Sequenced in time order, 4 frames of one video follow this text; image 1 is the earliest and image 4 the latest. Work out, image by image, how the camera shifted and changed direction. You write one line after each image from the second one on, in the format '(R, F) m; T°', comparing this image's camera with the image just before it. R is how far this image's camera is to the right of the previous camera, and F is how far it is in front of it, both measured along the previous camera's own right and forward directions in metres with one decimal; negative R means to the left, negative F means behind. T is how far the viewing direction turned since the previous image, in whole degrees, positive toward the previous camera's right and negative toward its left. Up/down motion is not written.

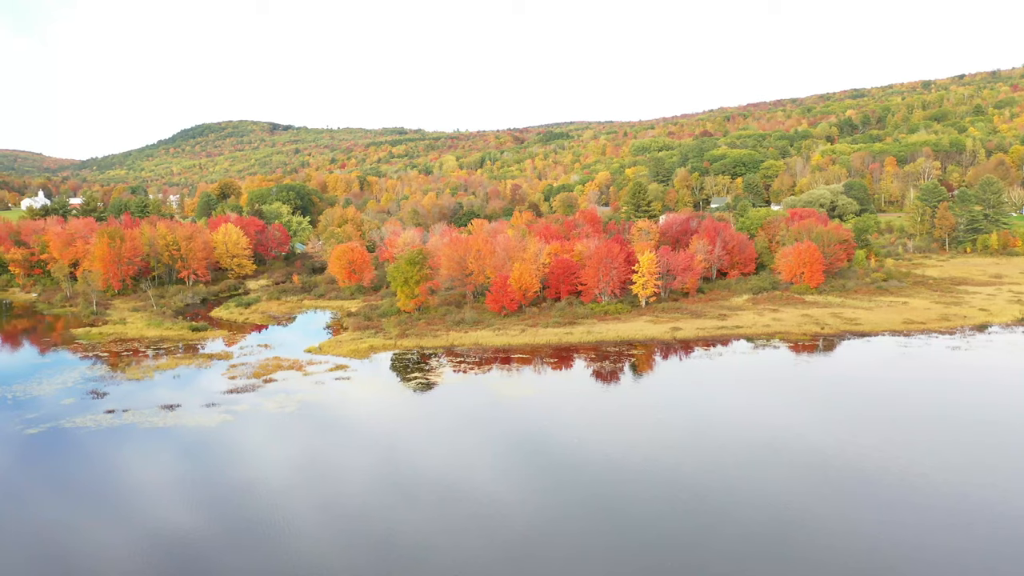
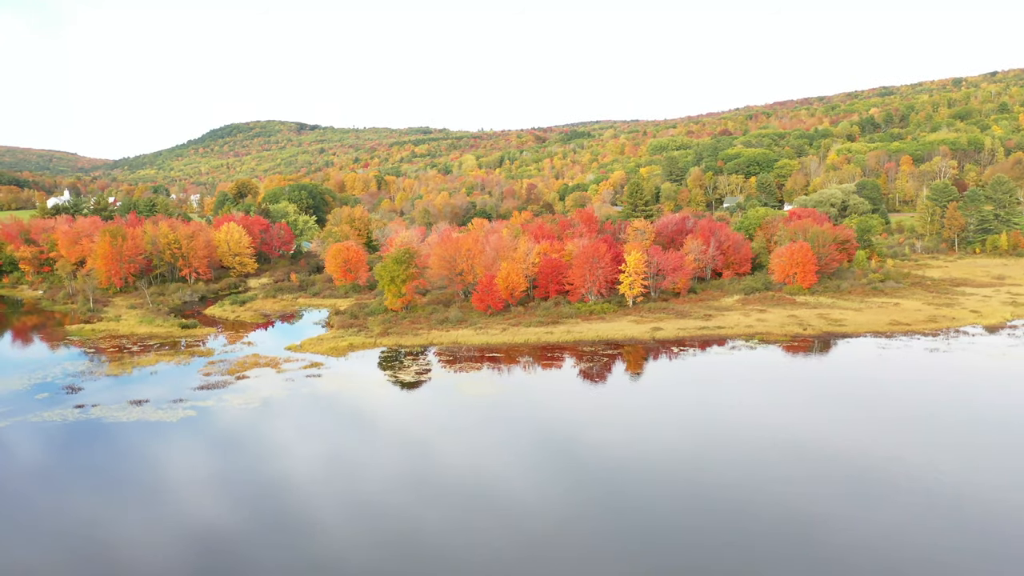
(+2.7, -0.2) m; -1°
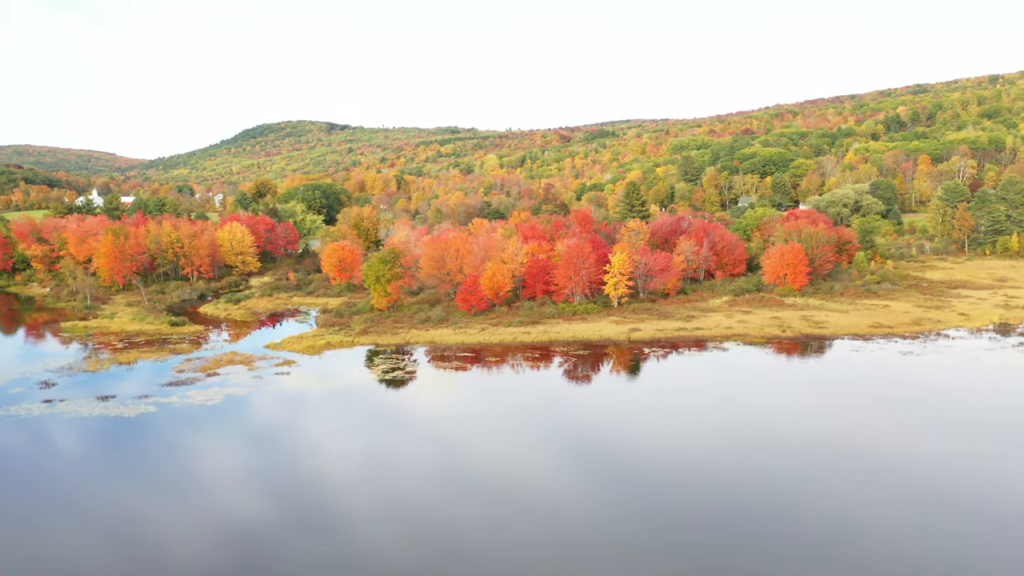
(+3.1, -0.2) m; -2°
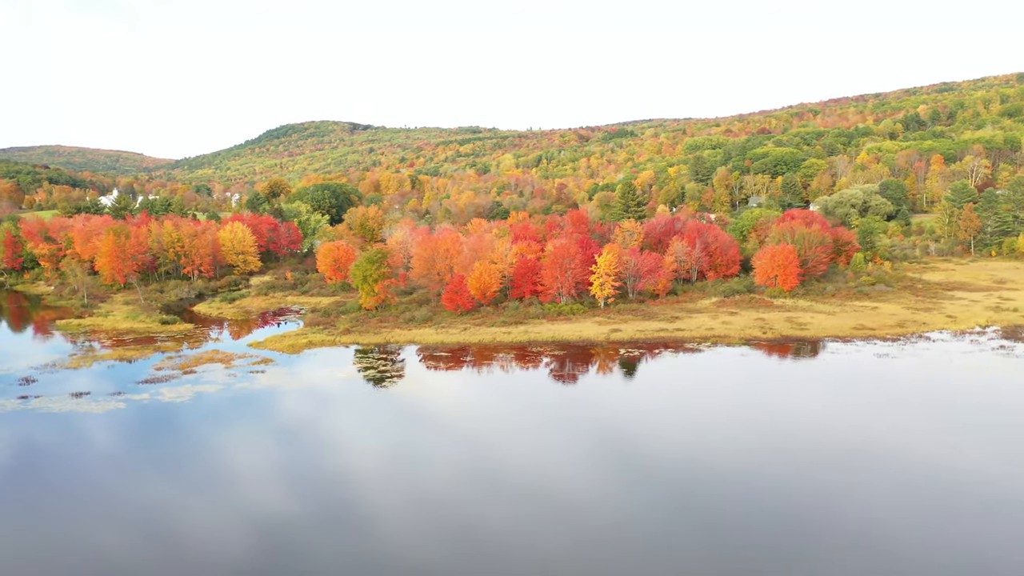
(+2.5, -0.2) m; -1°
